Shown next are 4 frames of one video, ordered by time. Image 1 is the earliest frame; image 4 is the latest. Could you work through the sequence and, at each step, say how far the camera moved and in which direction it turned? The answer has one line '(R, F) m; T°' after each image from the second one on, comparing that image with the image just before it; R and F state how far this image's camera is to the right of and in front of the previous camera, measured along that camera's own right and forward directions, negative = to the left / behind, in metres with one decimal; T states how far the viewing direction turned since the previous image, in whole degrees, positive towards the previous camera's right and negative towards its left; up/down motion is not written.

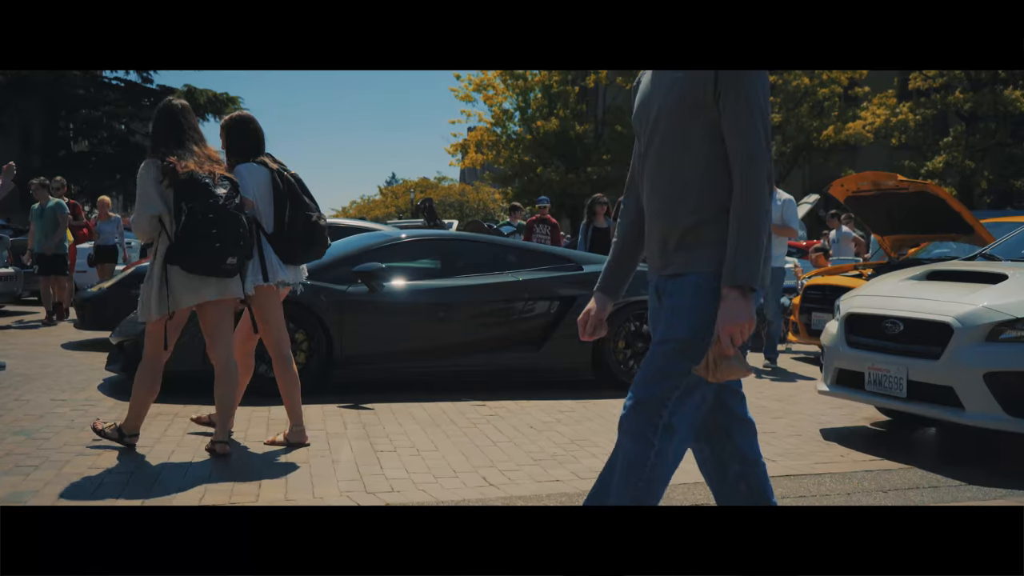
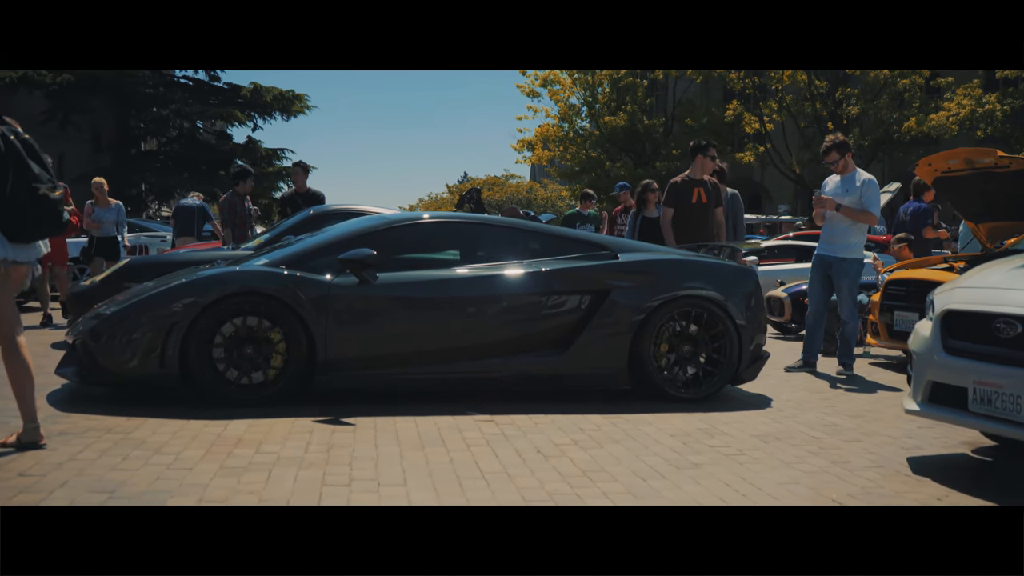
(+0.3, +1.3) m; -4°
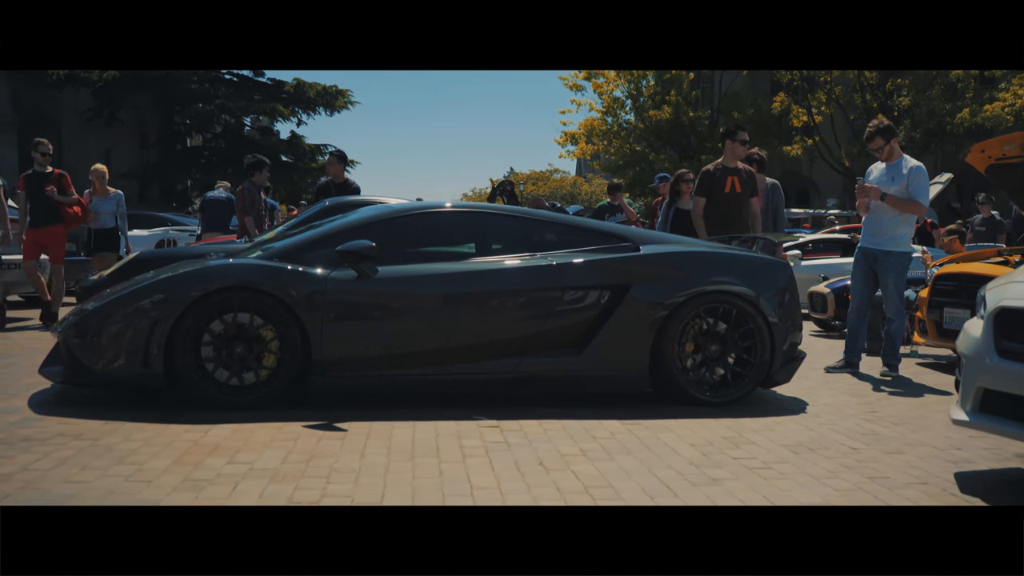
(+0.2, +0.5) m; -2°
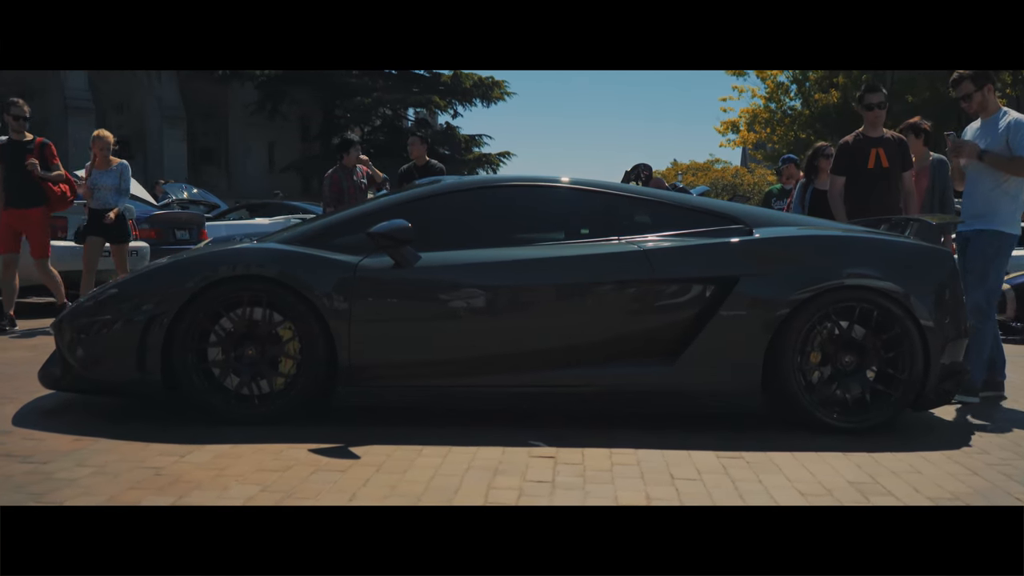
(+0.4, +1.3) m; -8°
